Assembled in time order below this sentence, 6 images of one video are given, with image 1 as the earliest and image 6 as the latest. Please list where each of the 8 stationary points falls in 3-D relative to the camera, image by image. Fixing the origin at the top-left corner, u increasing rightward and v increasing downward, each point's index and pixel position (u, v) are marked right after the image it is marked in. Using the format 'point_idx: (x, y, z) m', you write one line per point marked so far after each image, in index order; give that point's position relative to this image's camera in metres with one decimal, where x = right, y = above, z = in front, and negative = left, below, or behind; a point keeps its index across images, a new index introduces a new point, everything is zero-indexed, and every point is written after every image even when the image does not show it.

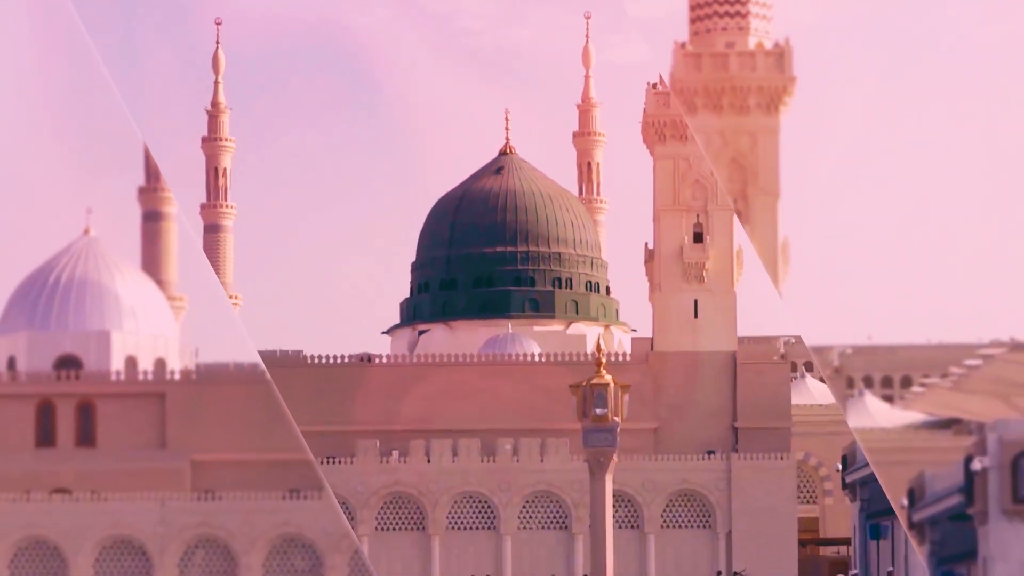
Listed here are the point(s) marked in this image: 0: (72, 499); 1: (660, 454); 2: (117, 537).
0: (-1.5, -0.7, +4.7) m
1: (+0.6, -0.6, +5.2) m
2: (-1.4, -0.9, +4.6) m
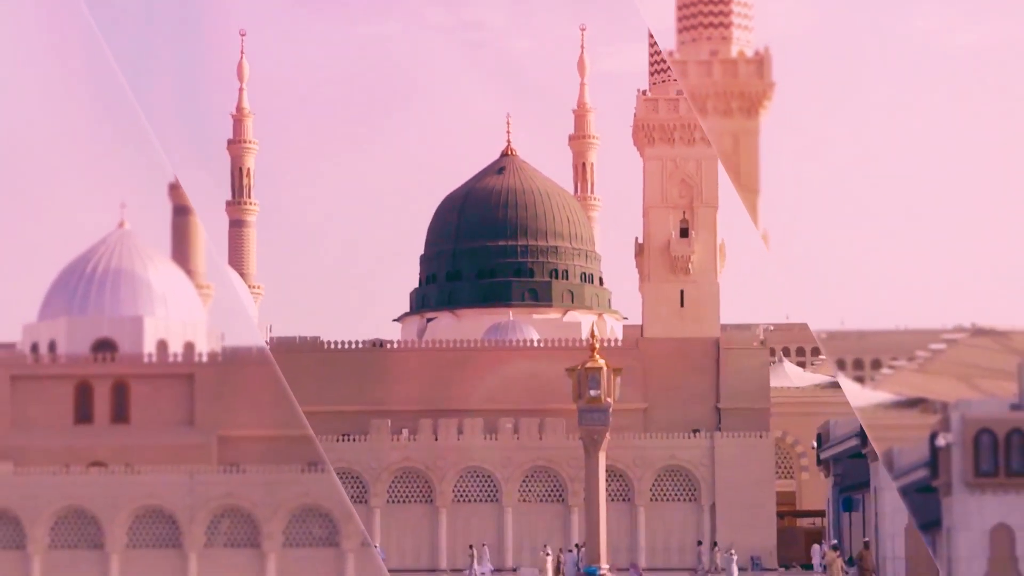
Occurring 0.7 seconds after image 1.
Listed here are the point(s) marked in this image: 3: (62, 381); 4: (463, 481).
0: (-1.5, -0.7, +5.1) m
1: (+0.6, -0.6, +5.6) m
2: (-1.4, -0.8, +5.0) m
3: (-1.7, -0.4, +5.1) m
4: (-0.2, -0.8, +5.6) m
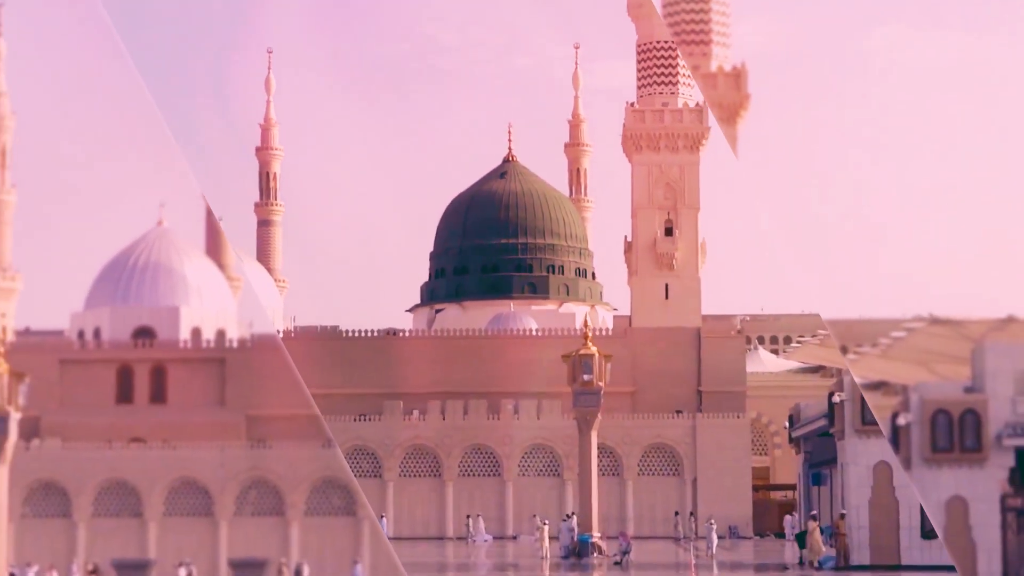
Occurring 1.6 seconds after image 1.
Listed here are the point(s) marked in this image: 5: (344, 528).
0: (-1.5, -0.7, +5.7) m
1: (+0.6, -0.6, +6.1) m
2: (-1.4, -0.8, +5.6) m
3: (-1.7, -0.3, +5.7) m
4: (-0.2, -0.8, +6.2) m
5: (-0.7, -1.0, +5.4) m
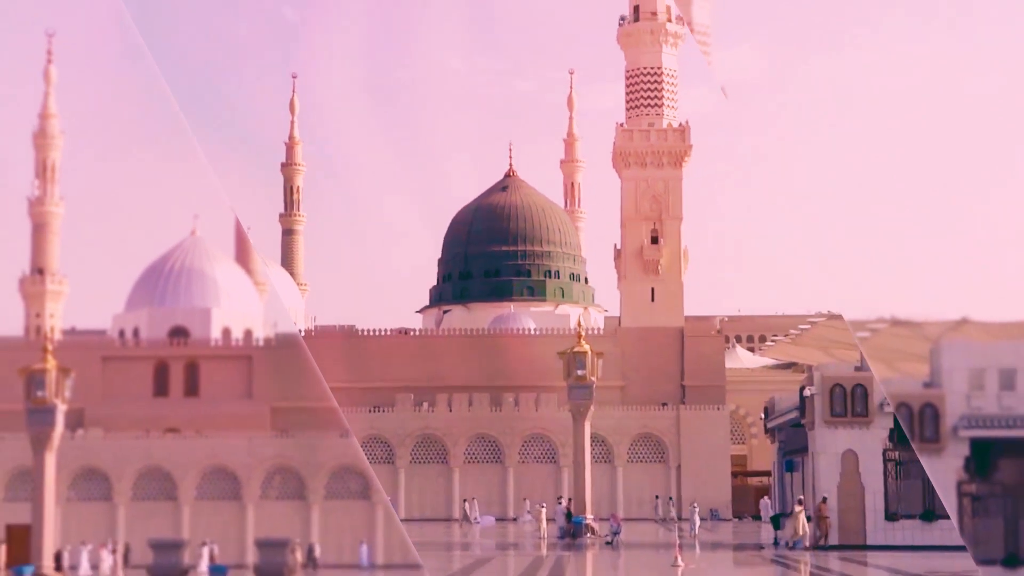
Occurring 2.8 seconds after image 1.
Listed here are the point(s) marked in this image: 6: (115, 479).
0: (-1.5, -0.7, +6.3) m
1: (+0.6, -0.6, +6.7) m
2: (-1.4, -0.8, +6.2) m
3: (-1.7, -0.3, +6.3) m
4: (-0.2, -0.8, +6.8) m
5: (-0.7, -1.0, +6.0) m
6: (-1.5, -0.7, +4.9) m
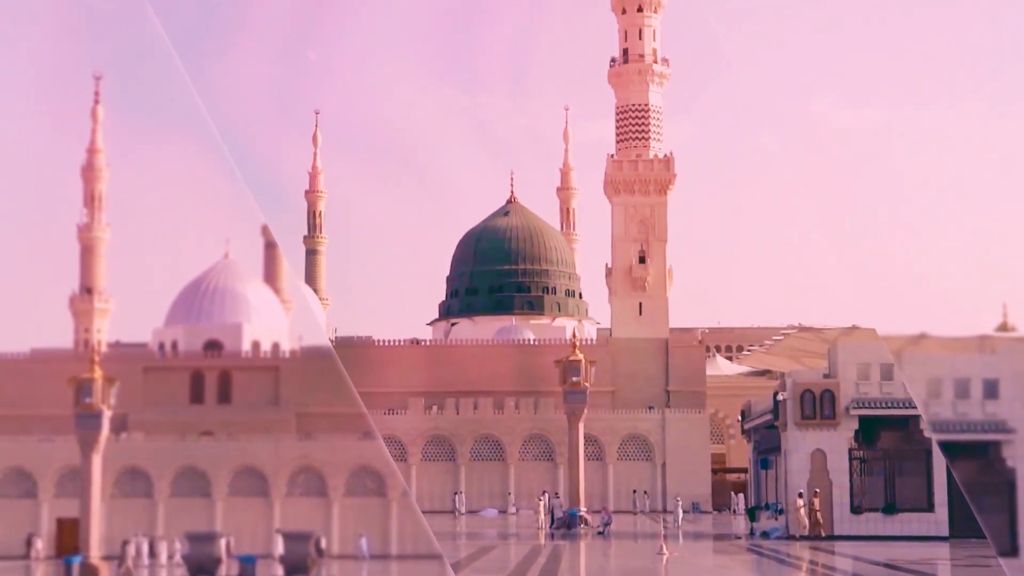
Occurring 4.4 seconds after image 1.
0: (-1.5, -0.8, +7.0) m
1: (+0.6, -0.7, +7.4) m
2: (-1.4, -0.9, +6.9) m
3: (-1.7, -0.4, +7.0) m
4: (-0.2, -0.9, +7.5) m
5: (-0.7, -1.1, +6.7) m
6: (-1.5, -0.8, +5.6) m
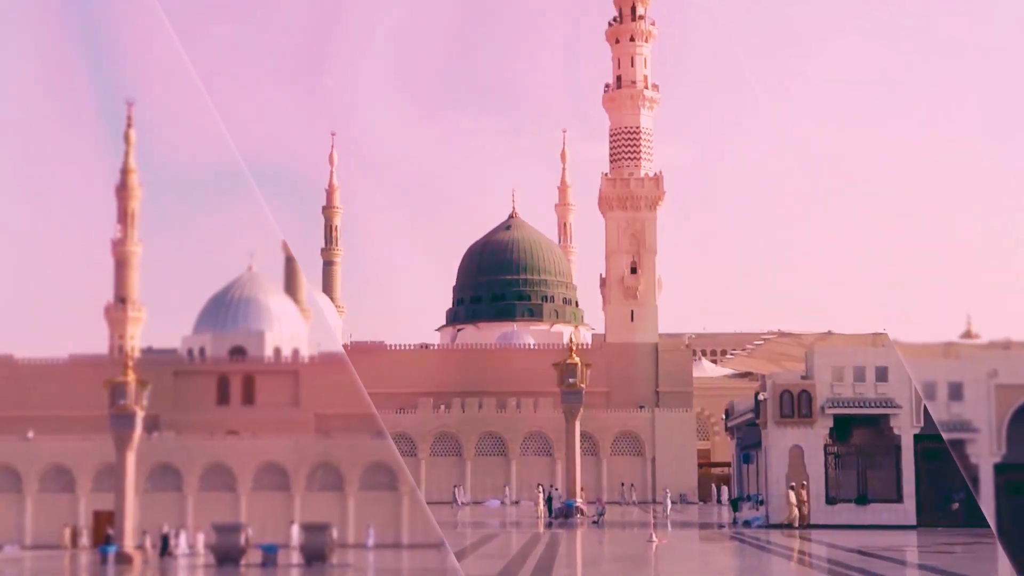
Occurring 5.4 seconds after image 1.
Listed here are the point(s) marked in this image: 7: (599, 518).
0: (-1.5, -0.8, +7.6) m
1: (+0.6, -0.7, +8.0) m
2: (-1.4, -1.0, +7.5) m
3: (-1.7, -0.5, +7.6) m
4: (-0.2, -0.9, +8.1) m
5: (-0.7, -1.1, +7.3) m
6: (-1.5, -0.8, +6.2) m
7: (+0.7, -1.7, +10.2) m
